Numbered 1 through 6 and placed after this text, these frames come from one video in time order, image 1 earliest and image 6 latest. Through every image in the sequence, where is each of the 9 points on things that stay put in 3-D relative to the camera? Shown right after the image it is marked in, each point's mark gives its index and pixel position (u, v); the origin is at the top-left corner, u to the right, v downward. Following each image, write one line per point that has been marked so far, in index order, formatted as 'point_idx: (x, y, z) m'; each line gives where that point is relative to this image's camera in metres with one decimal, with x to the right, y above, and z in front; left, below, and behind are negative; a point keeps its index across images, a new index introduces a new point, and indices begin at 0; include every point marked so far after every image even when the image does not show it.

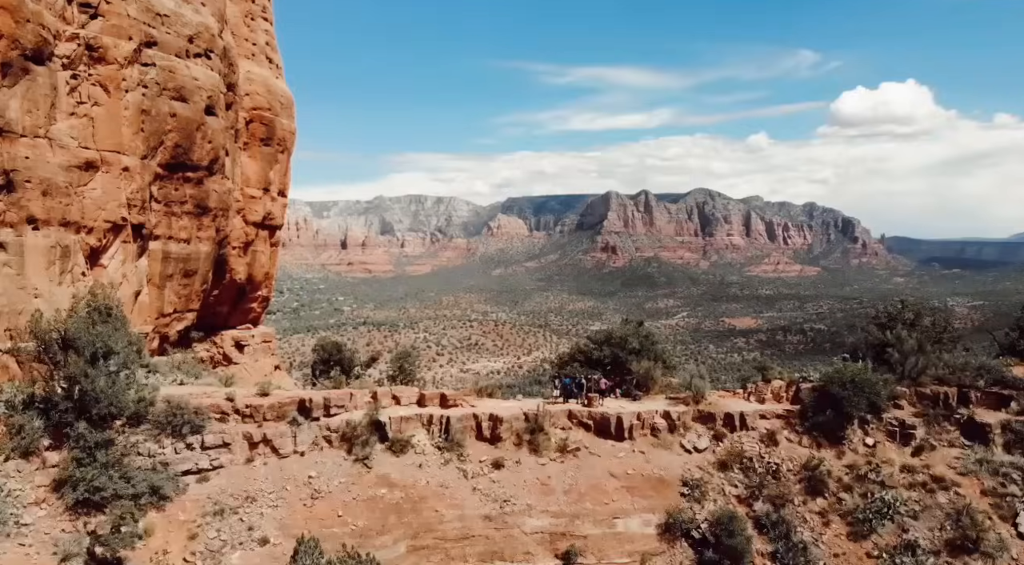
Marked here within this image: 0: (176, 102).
0: (-6.9, +3.7, +14.4) m
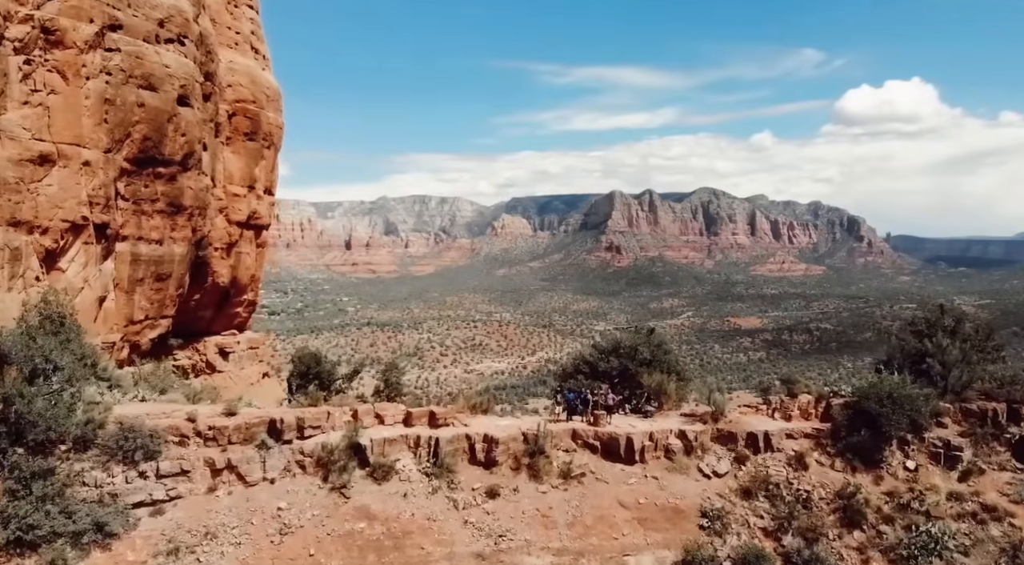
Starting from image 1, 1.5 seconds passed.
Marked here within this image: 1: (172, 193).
0: (-7.0, +3.6, +13.2) m
1: (-7.0, +1.8, +14.3) m
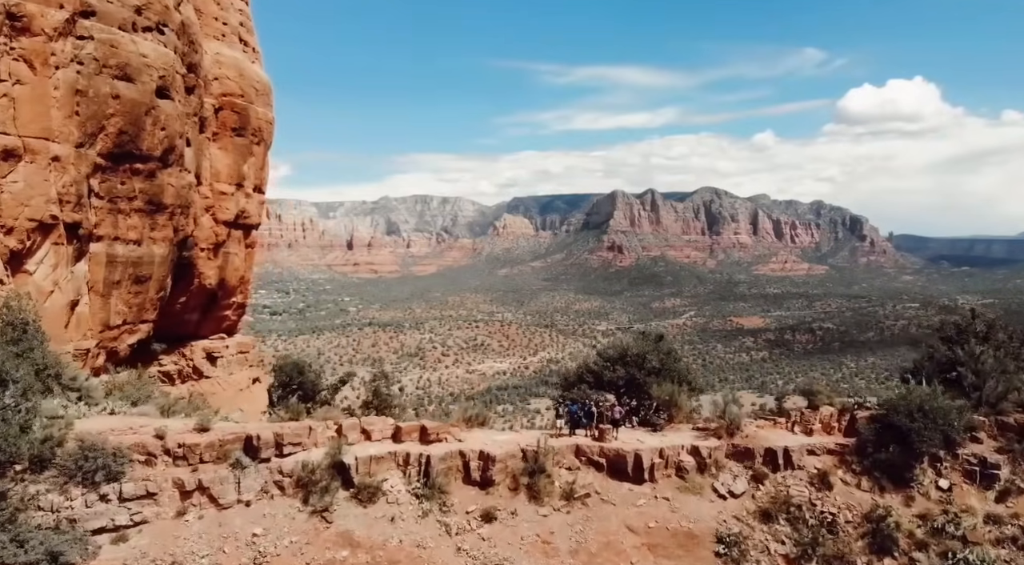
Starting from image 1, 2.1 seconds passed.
0: (-7.0, +3.6, +12.4) m
1: (-7.0, +1.8, +13.5) m
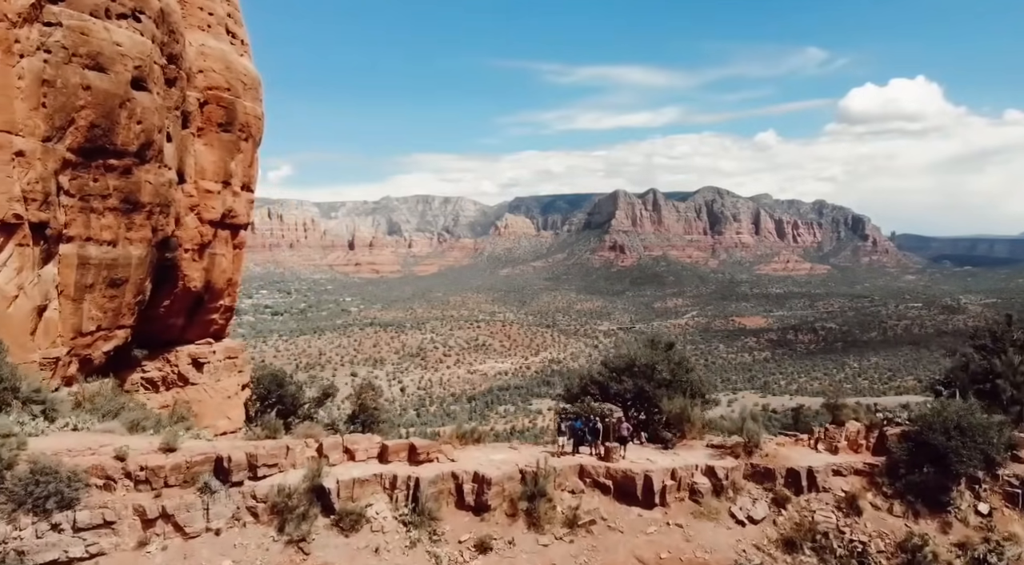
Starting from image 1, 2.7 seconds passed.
0: (-7.0, +3.5, +11.6) m
1: (-7.0, +1.7, +12.7) m
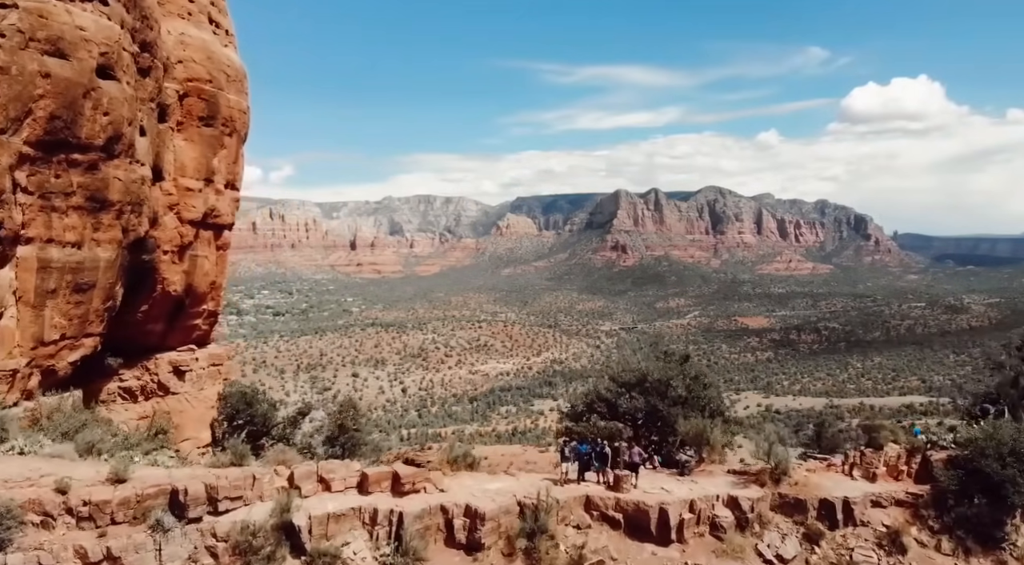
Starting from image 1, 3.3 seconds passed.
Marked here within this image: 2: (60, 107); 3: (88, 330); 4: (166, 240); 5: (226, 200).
0: (-7.0, +3.4, +10.6) m
1: (-7.0, +1.6, +11.7) m
2: (-7.0, +2.7, +10.9) m
3: (-7.5, -0.8, +12.3) m
4: (-7.6, +0.9, +15.2) m
5: (-6.9, +2.0, +16.8) m
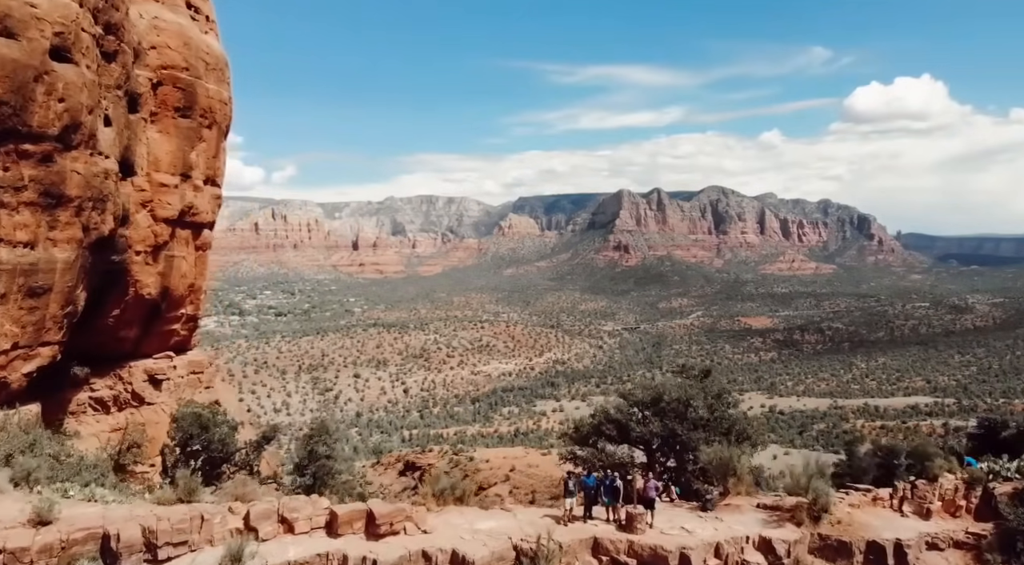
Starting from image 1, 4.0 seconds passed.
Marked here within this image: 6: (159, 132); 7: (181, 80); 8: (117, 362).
0: (-7.1, +3.4, +9.5) m
1: (-7.1, +1.6, +10.7) m
2: (-7.1, +2.7, +9.8) m
3: (-7.5, -0.9, +11.2) m
4: (-7.6, +0.9, +14.1) m
5: (-6.9, +1.9, +15.7) m
6: (-7.4, +3.1, +14.5) m
7: (-7.0, +4.3, +14.8) m
8: (-8.6, -1.7, +15.1) m
